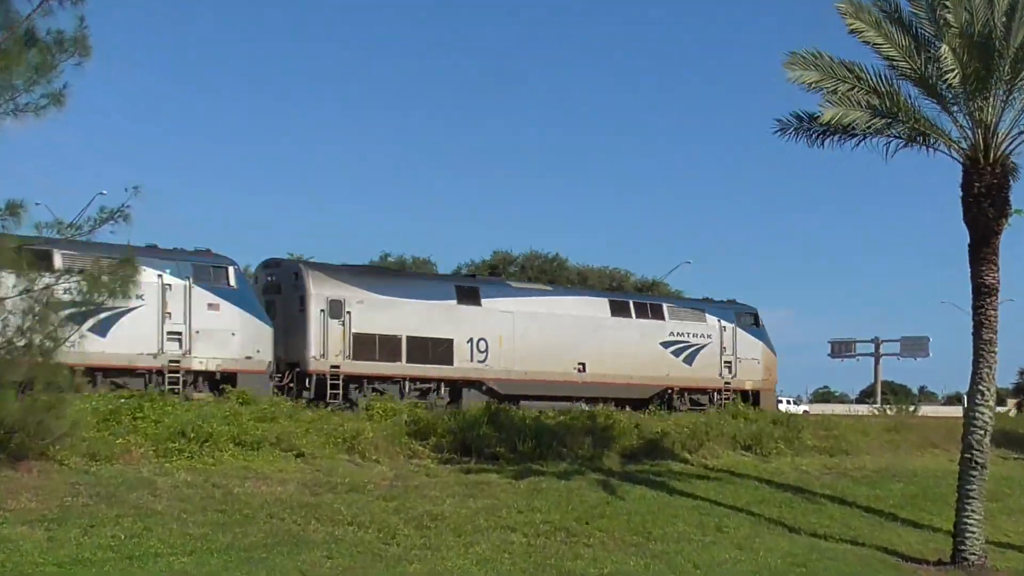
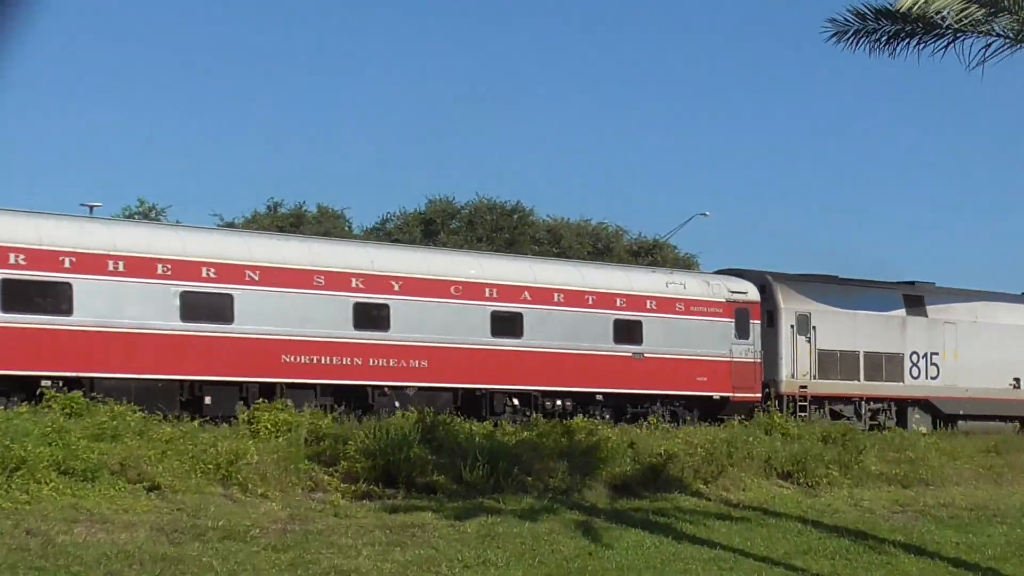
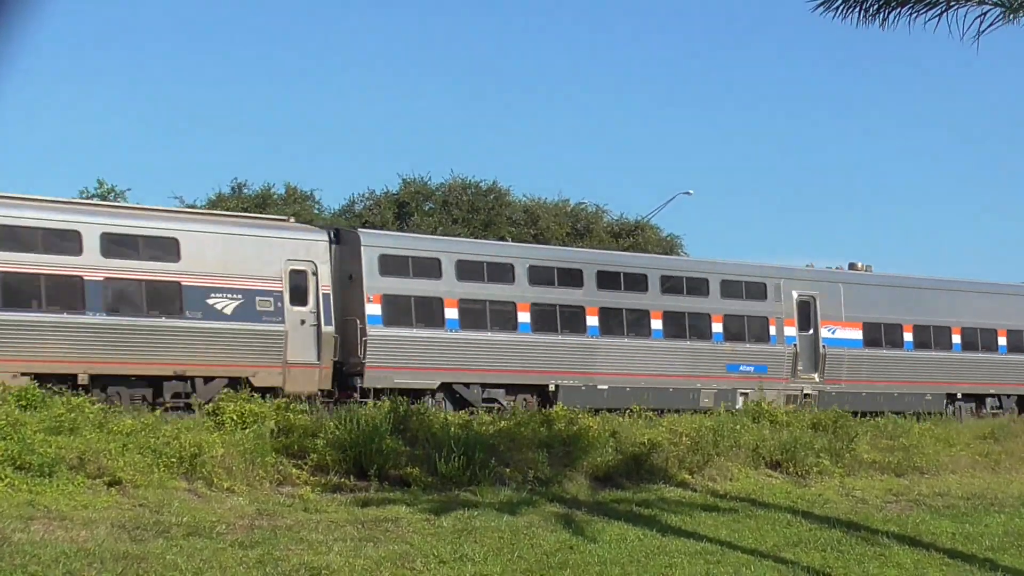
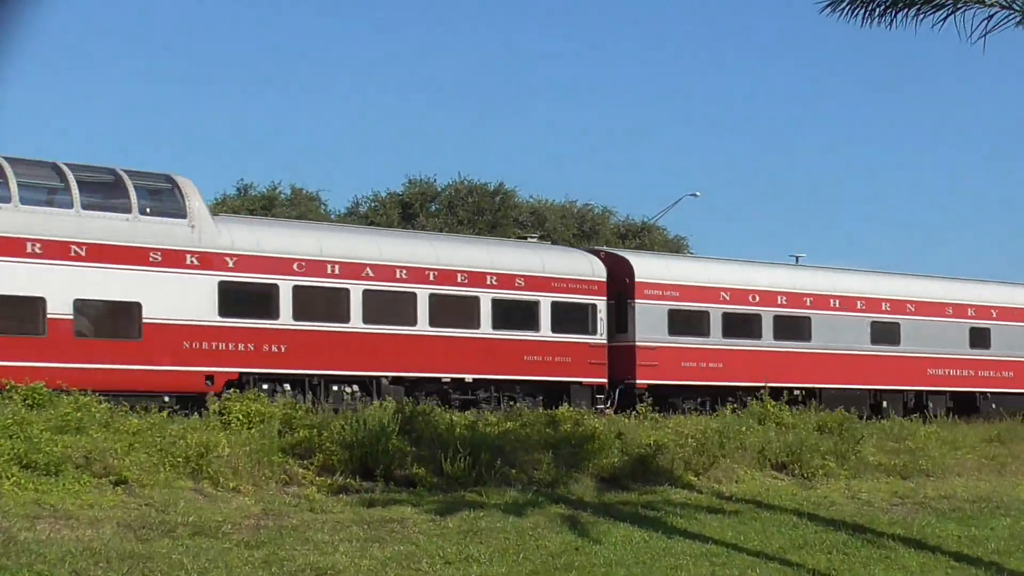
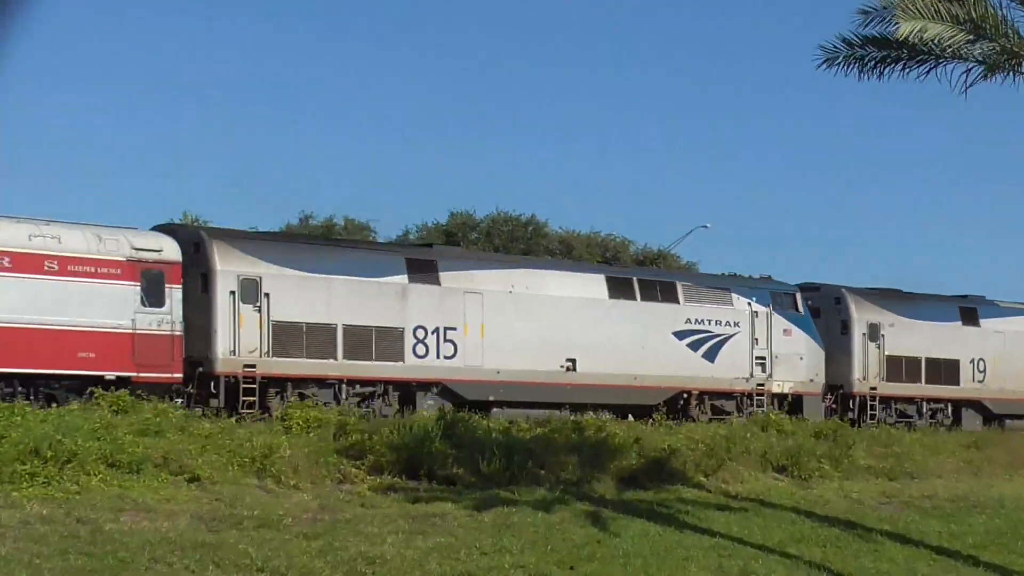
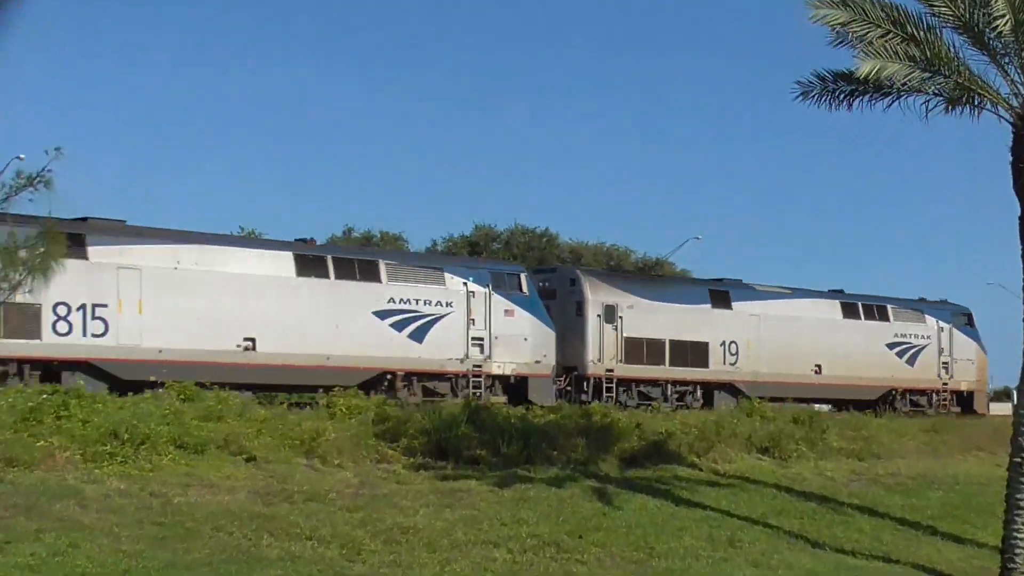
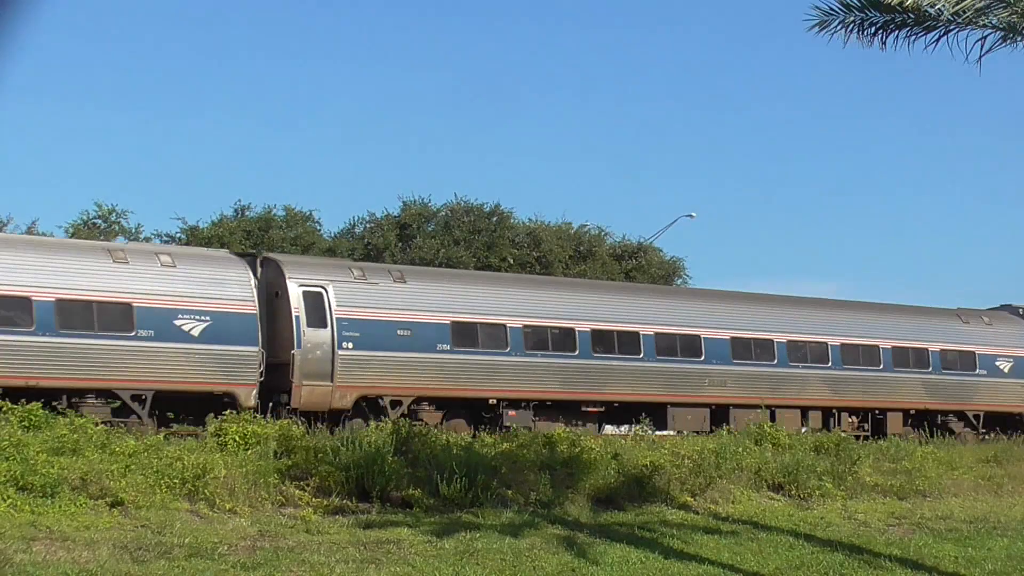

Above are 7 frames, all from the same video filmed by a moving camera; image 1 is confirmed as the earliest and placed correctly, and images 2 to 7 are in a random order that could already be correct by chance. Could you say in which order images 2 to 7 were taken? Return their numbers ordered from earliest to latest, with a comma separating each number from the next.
6, 5, 2, 4, 7, 3
